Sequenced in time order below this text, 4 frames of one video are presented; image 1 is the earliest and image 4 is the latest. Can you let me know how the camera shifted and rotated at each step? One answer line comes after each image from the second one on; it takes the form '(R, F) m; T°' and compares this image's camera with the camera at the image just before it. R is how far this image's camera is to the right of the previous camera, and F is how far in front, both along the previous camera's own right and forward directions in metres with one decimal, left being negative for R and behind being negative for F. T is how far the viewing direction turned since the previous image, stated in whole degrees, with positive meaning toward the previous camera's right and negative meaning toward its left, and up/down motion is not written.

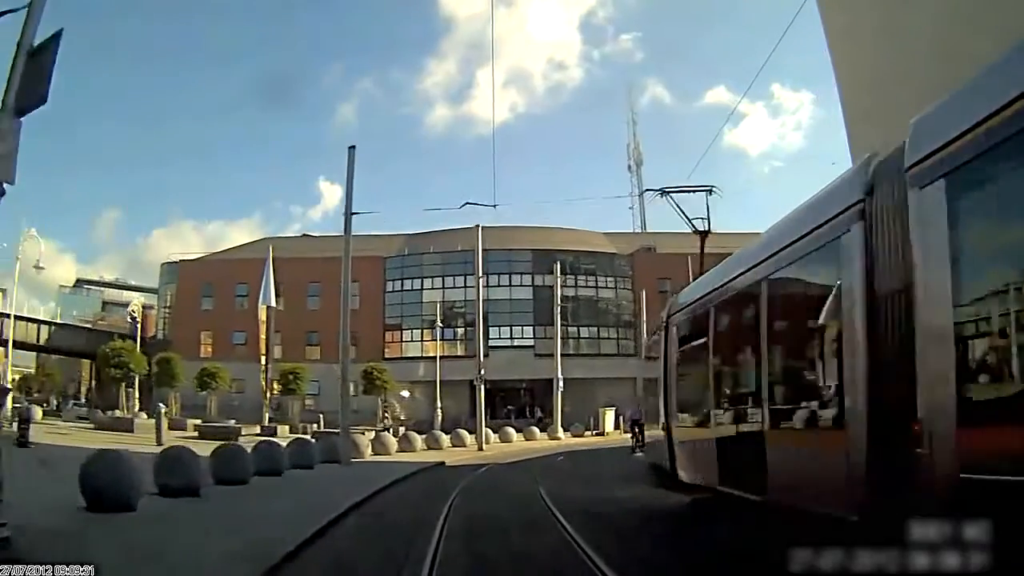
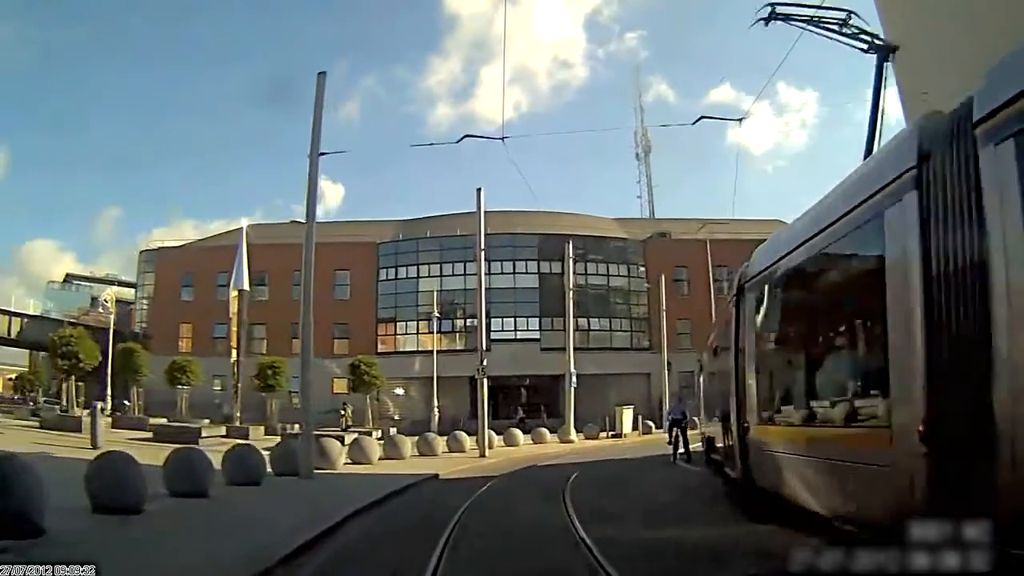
(-0.1, +2.7) m; 0°
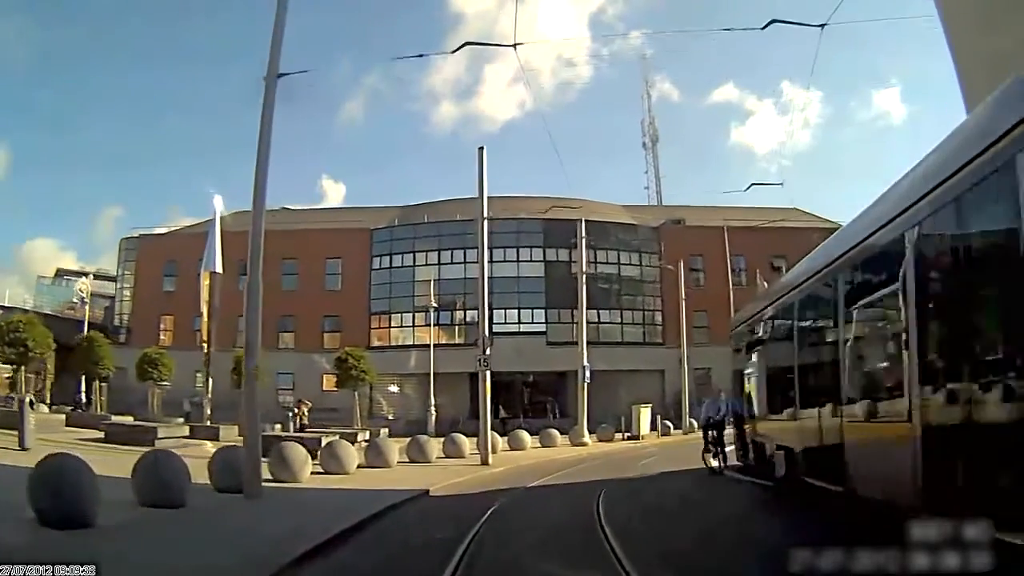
(-0.1, +2.2) m; 0°
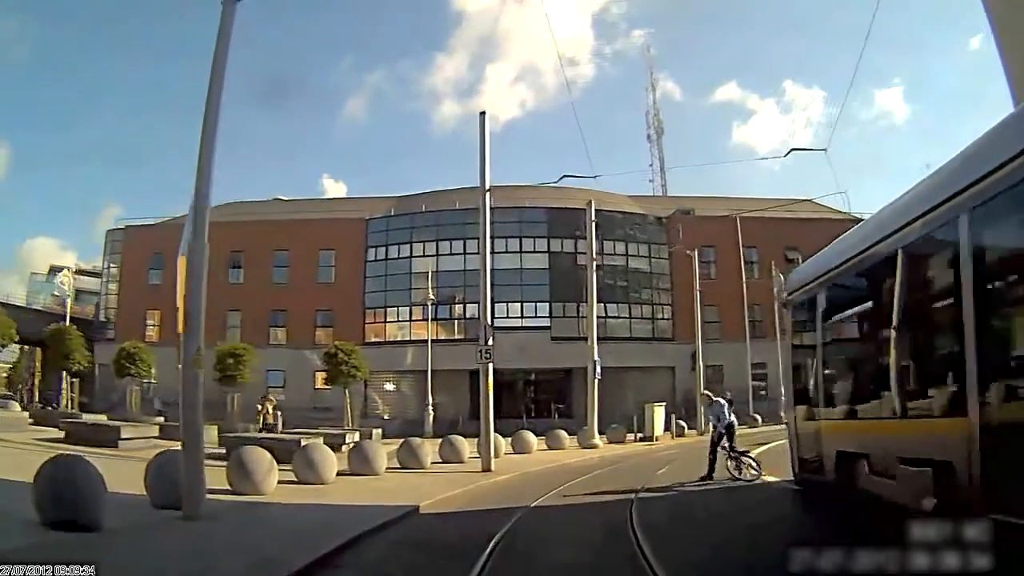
(0.0, +1.4) m; 0°
